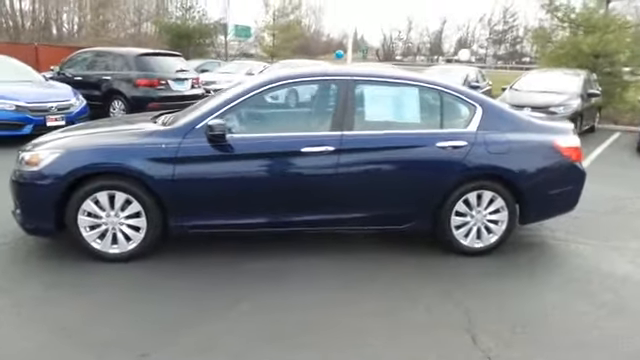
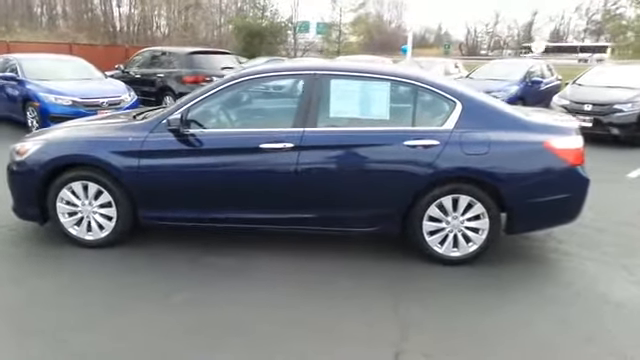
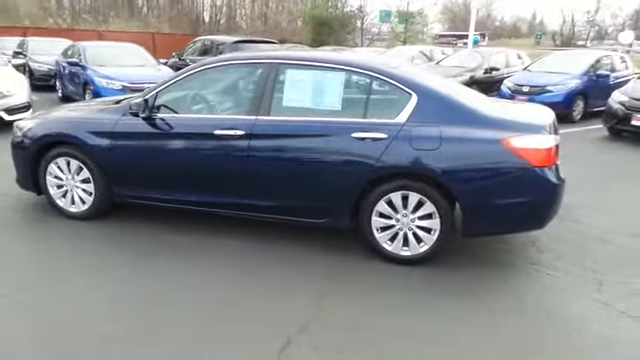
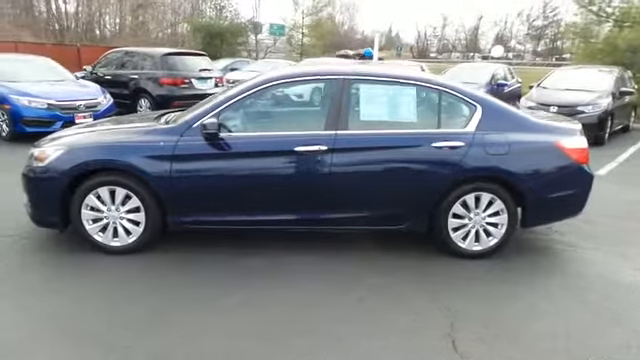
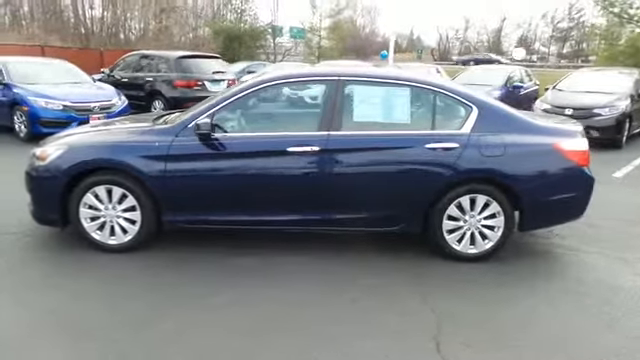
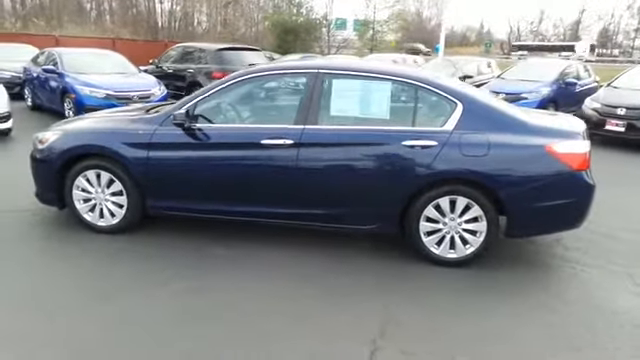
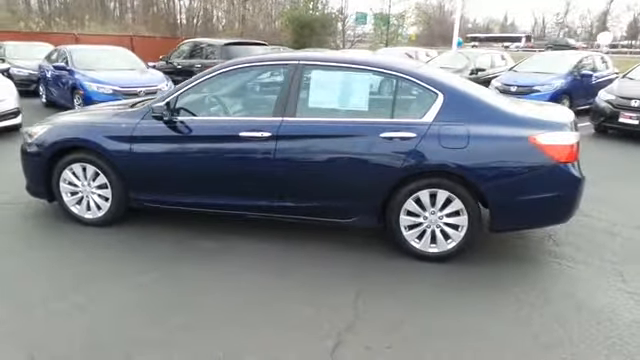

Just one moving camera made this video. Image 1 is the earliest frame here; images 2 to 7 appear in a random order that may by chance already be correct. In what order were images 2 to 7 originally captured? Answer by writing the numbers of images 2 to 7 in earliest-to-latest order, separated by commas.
4, 5, 2, 6, 7, 3
